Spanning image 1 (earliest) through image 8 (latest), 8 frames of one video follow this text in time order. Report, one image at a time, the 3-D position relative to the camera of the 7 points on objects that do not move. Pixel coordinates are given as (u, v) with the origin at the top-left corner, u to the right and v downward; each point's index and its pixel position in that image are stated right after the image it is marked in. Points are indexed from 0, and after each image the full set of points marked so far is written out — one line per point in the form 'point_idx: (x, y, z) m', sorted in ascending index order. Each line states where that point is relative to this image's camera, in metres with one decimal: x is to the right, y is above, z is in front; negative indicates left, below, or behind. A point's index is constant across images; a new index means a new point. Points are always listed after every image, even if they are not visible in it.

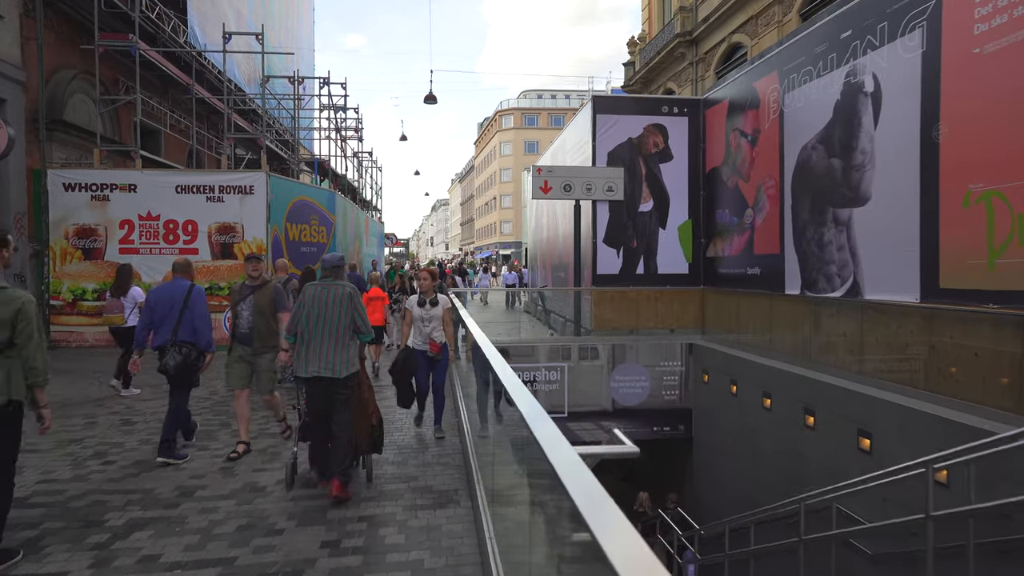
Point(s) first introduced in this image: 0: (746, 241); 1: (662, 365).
0: (+4.0, +0.8, +11.6) m
1: (+2.9, -1.5, +13.1) m
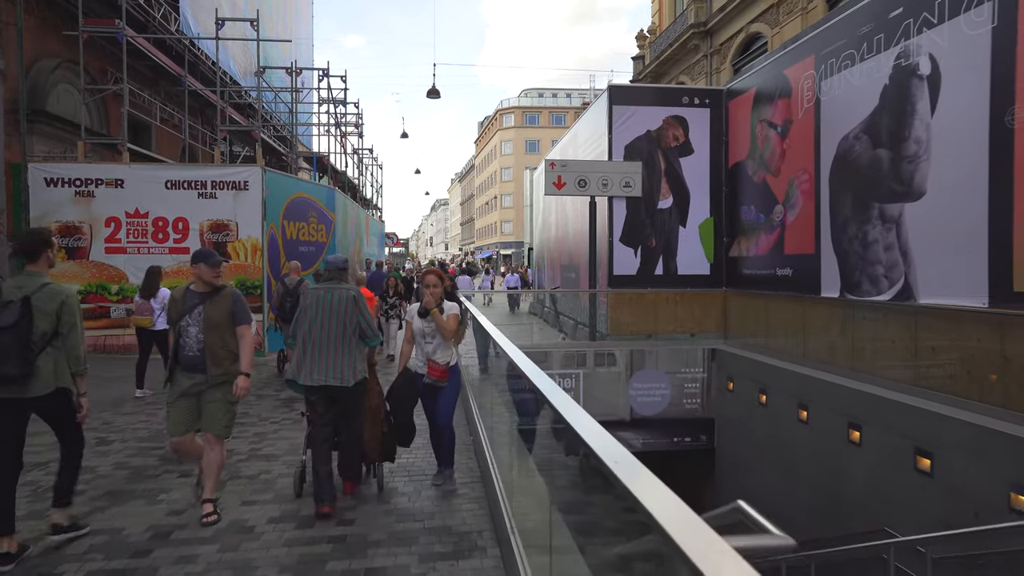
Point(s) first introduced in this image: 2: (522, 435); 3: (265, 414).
0: (+4.2, +0.8, +10.8) m
1: (+3.1, -1.5, +12.3) m
2: (+0.1, -1.0, +4.5) m
3: (-2.9, -1.5, +8.1) m
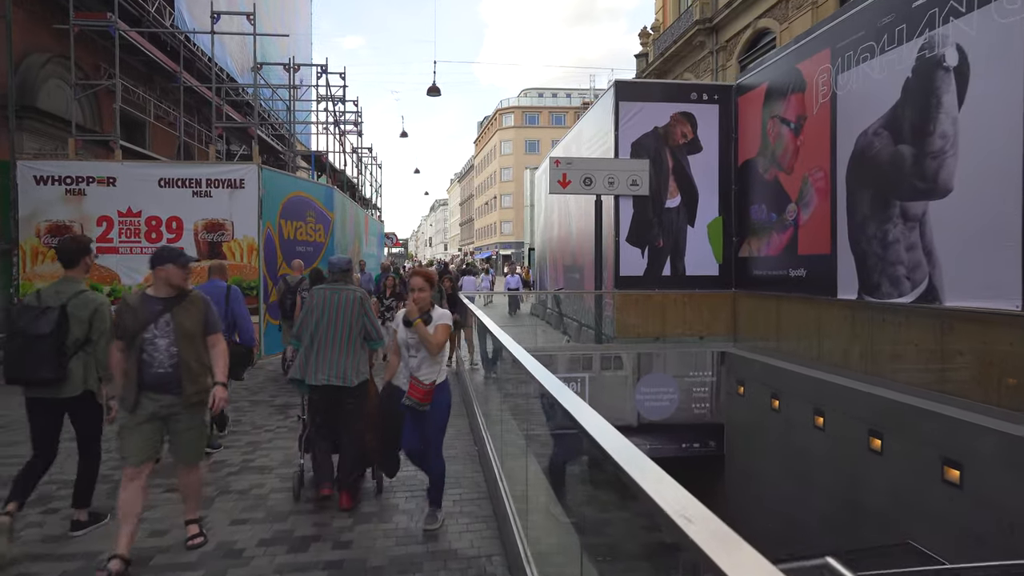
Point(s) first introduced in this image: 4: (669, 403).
0: (+4.2, +0.7, +10.5) m
1: (+3.1, -1.5, +12.0) m
2: (+0.1, -1.0, +4.1) m
3: (-2.8, -1.5, +7.7) m
4: (+2.7, -2.0, +11.9) m
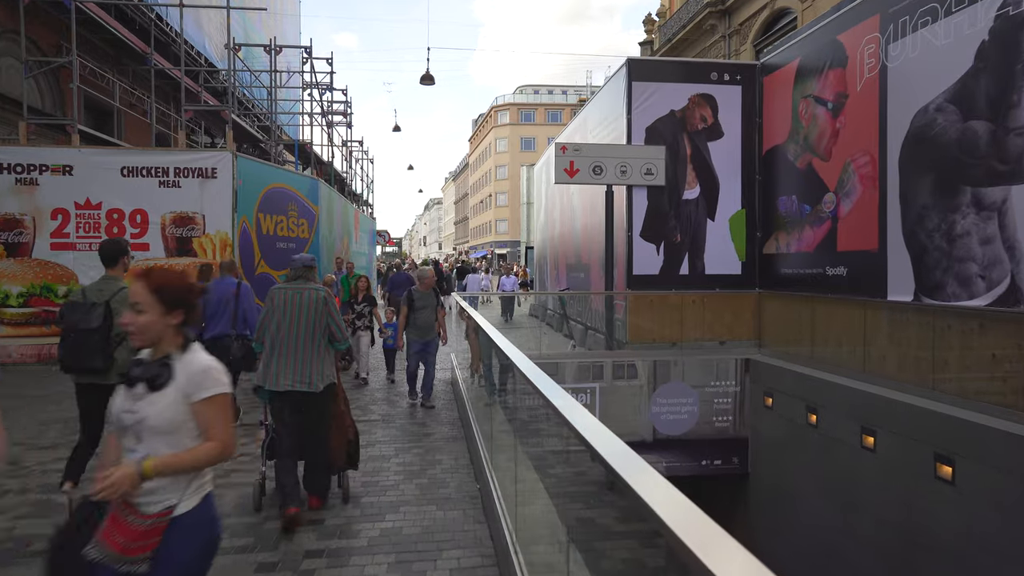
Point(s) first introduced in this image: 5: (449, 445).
0: (+4.2, +0.7, +9.4) m
1: (+3.2, -1.5, +10.8) m
2: (+0.2, -1.0, +2.9) m
3: (-2.8, -1.5, +6.5) m
4: (+2.8, -2.0, +10.7) m
5: (-0.6, -1.5, +6.7) m
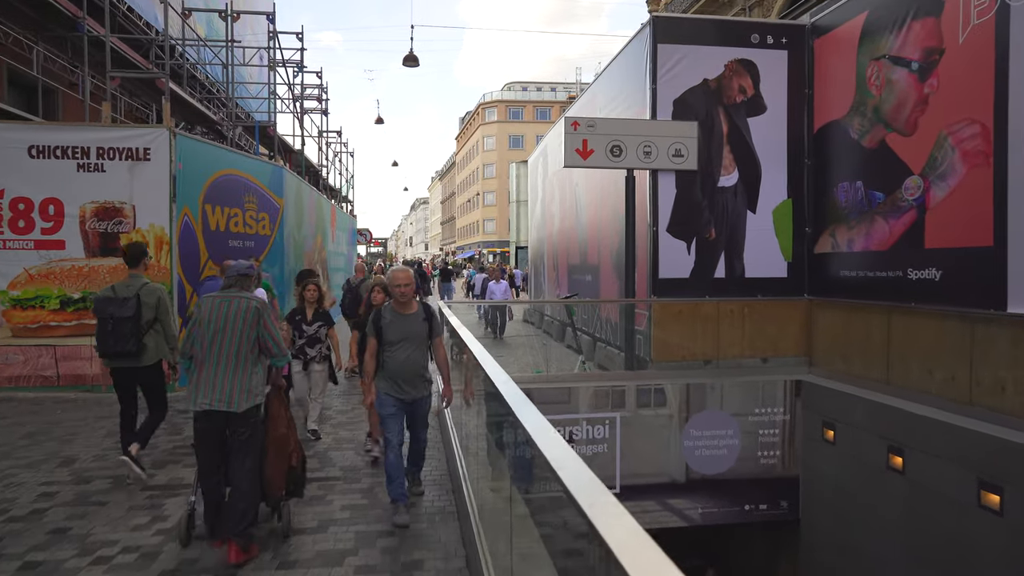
0: (+4.3, +0.7, +7.5) m
1: (+3.2, -1.6, +8.9) m
2: (+0.4, -1.1, +1.0) m
3: (-2.7, -1.6, +4.5) m
4: (+2.8, -2.1, +8.8) m
5: (-0.5, -1.6, +4.7) m
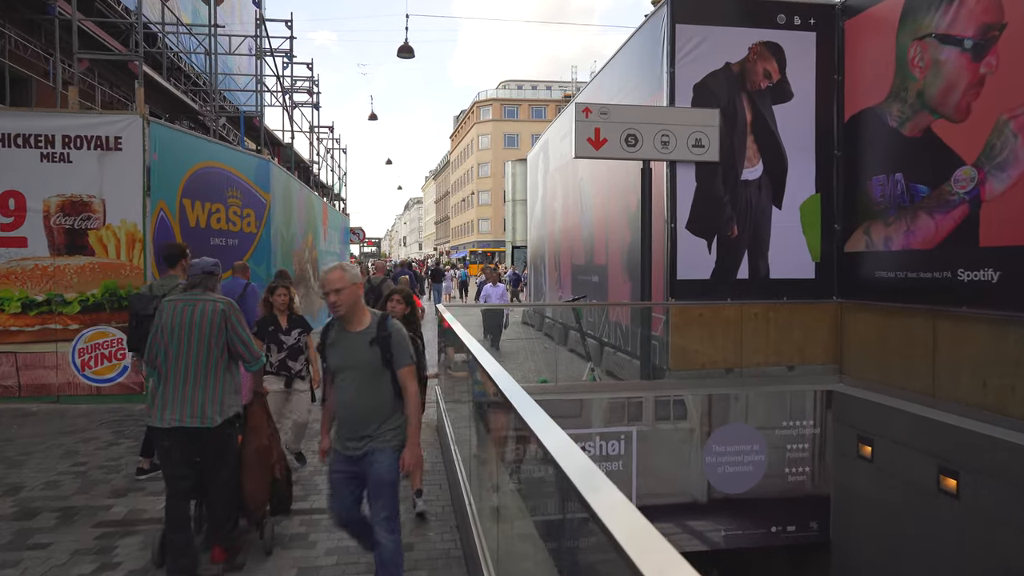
0: (+4.4, +0.6, +6.8) m
1: (+3.2, -1.7, +8.2) m
2: (+0.5, -1.1, +0.2) m
3: (-2.6, -1.6, +3.8) m
4: (+2.8, -2.1, +8.1) m
5: (-0.4, -1.7, +4.0) m
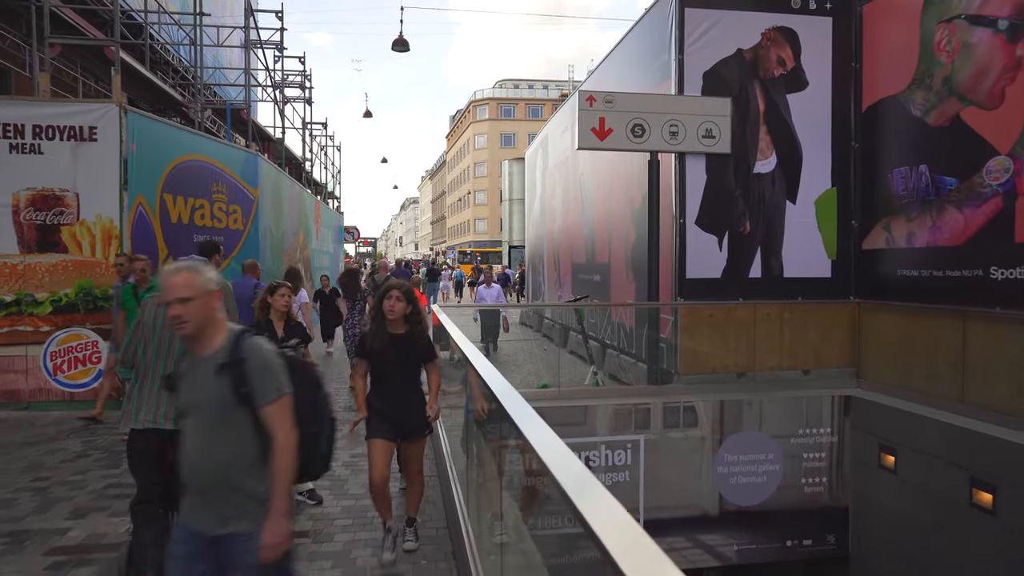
0: (+4.4, +0.6, +6.3) m
1: (+3.2, -1.6, +7.7) m
2: (+0.6, -1.1, -0.2) m
3: (-2.6, -1.6, +3.3) m
4: (+2.8, -2.1, +7.6) m
5: (-0.4, -1.6, +3.5) m
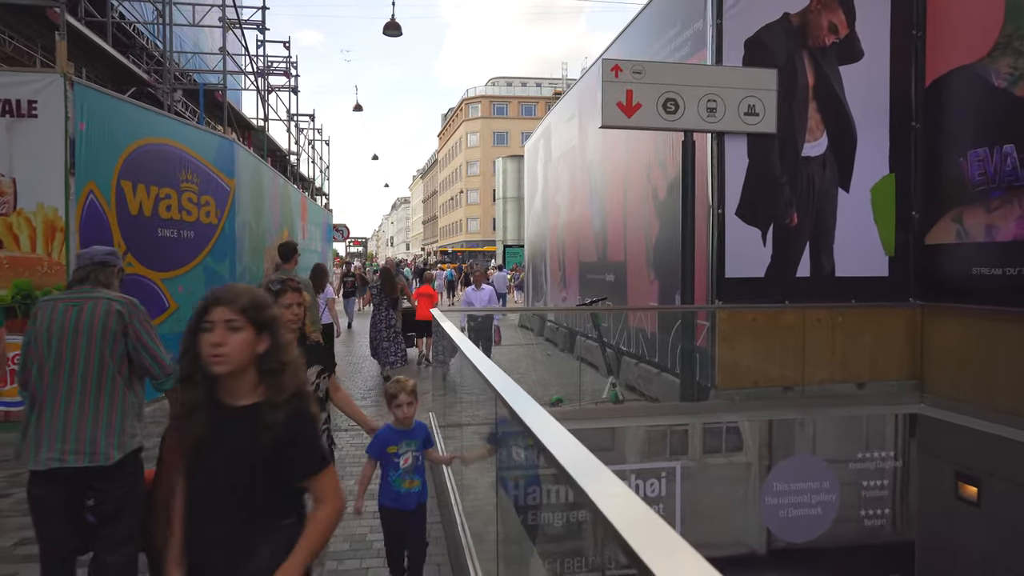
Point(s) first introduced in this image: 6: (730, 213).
0: (+4.5, +0.6, +5.3) m
1: (+3.3, -1.7, +6.7) m
2: (+0.8, -1.1, -1.3) m
3: (-2.4, -1.6, +2.1) m
4: (+2.9, -2.1, +6.6) m
5: (-0.3, -1.7, +2.4) m
6: (+2.1, +0.7, +6.7) m
